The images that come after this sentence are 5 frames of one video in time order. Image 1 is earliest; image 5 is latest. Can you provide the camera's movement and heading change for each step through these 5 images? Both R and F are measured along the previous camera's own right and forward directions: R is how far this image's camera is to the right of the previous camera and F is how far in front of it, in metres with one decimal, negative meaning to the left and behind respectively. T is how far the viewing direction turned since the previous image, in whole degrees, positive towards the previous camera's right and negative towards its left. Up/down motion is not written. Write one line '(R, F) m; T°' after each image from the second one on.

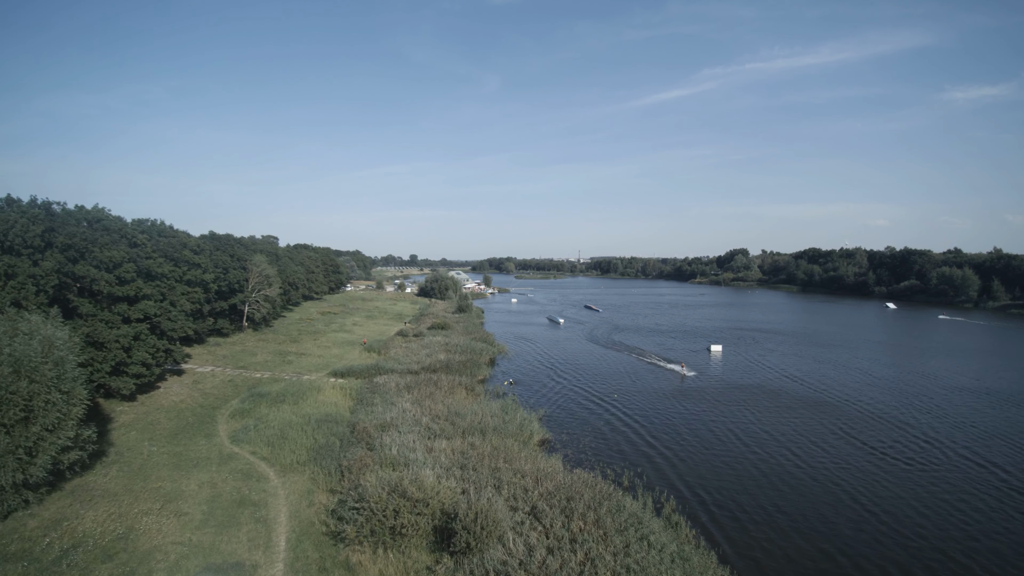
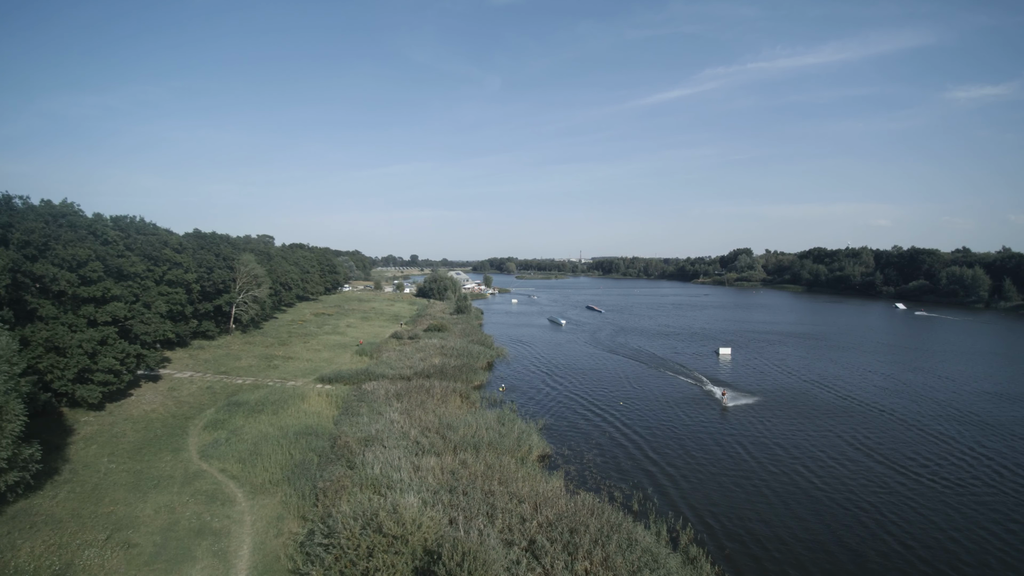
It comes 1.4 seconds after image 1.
(+0.2, +2.1) m; 0°
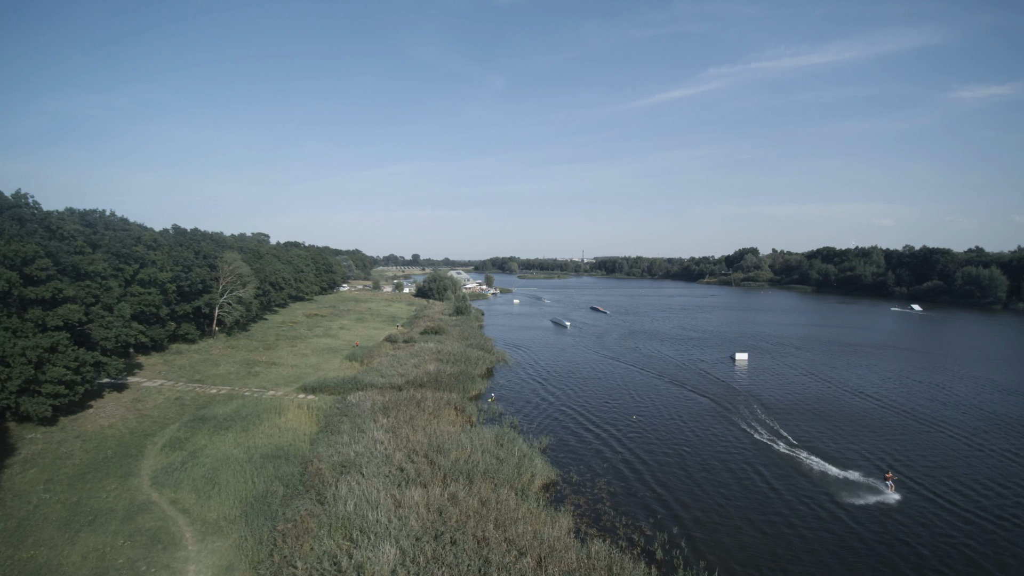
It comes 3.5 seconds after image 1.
(+0.1, +2.9) m; 0°
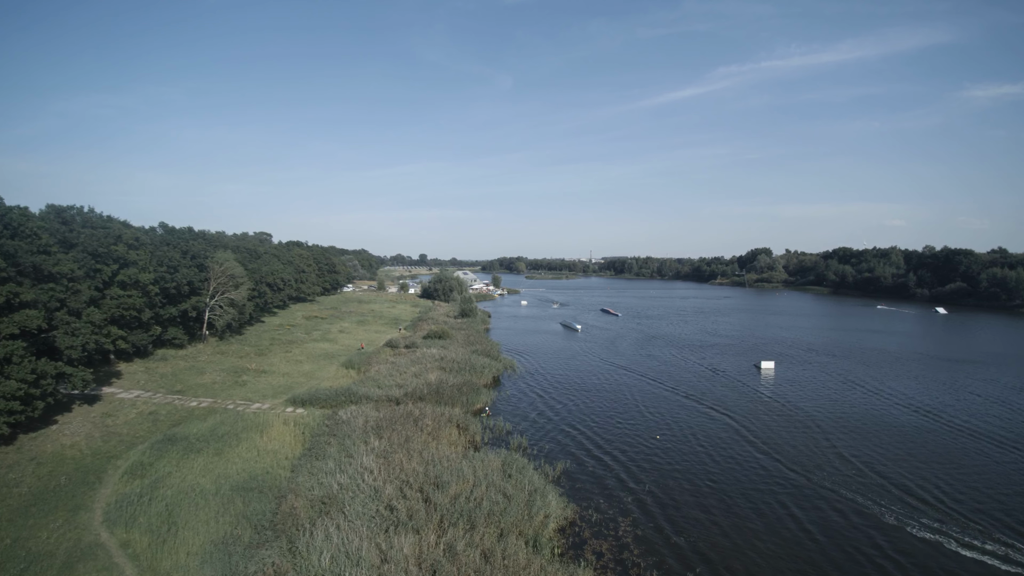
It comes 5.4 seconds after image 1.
(-0.1, +2.7) m; -1°
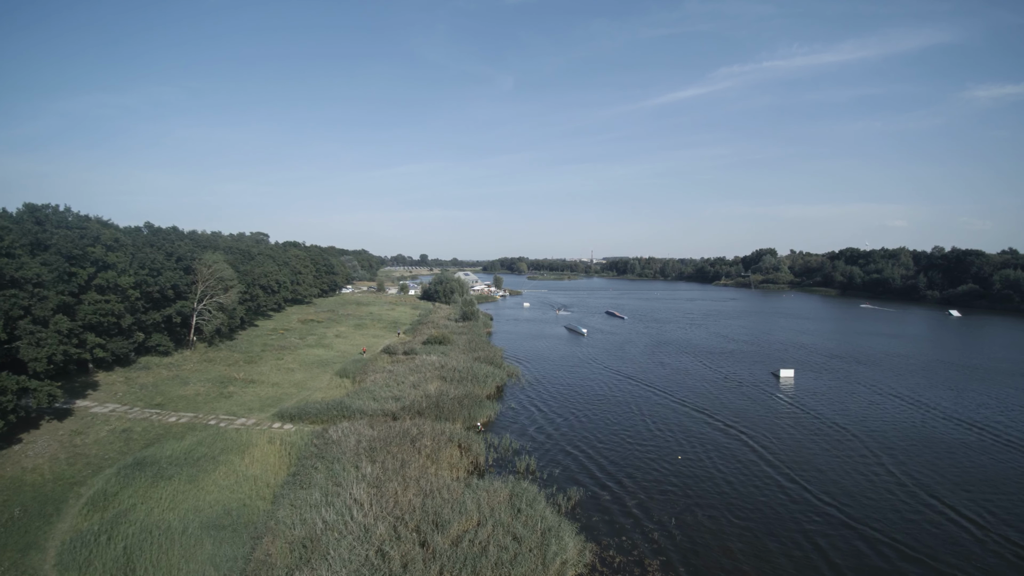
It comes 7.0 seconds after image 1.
(-0.2, +2.1) m; 0°
